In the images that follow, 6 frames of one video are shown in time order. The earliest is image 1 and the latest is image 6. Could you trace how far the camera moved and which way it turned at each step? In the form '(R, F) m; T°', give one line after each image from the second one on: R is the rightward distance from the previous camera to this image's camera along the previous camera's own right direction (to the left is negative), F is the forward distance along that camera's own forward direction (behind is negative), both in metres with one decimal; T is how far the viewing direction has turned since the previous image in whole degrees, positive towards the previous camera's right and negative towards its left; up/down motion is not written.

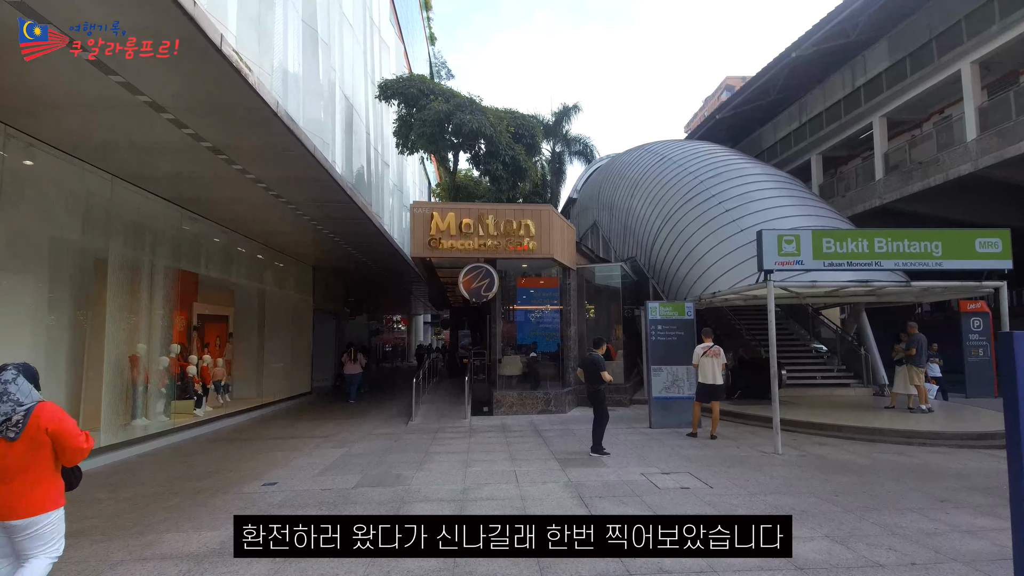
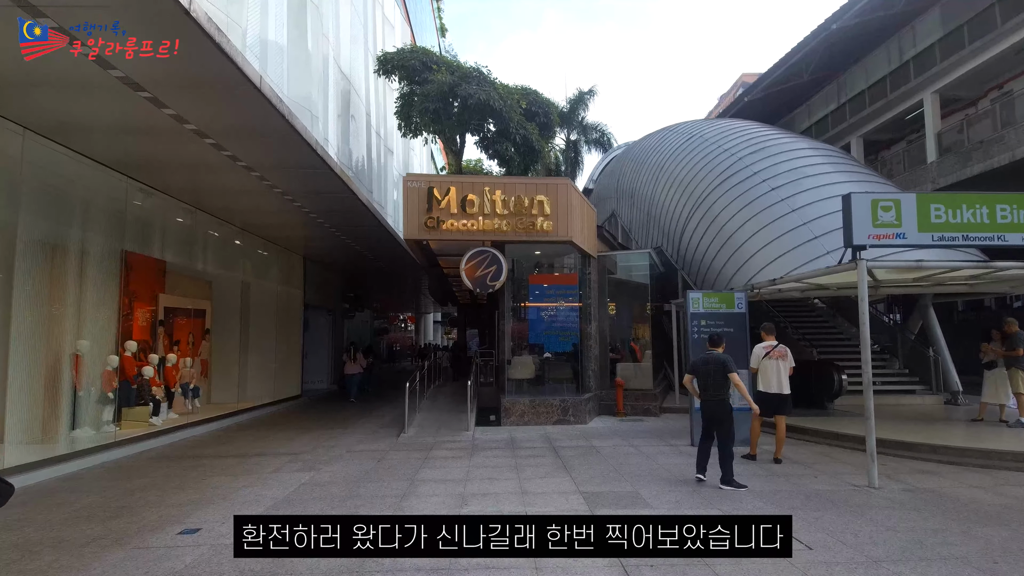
(0.0, +1.9) m; -1°
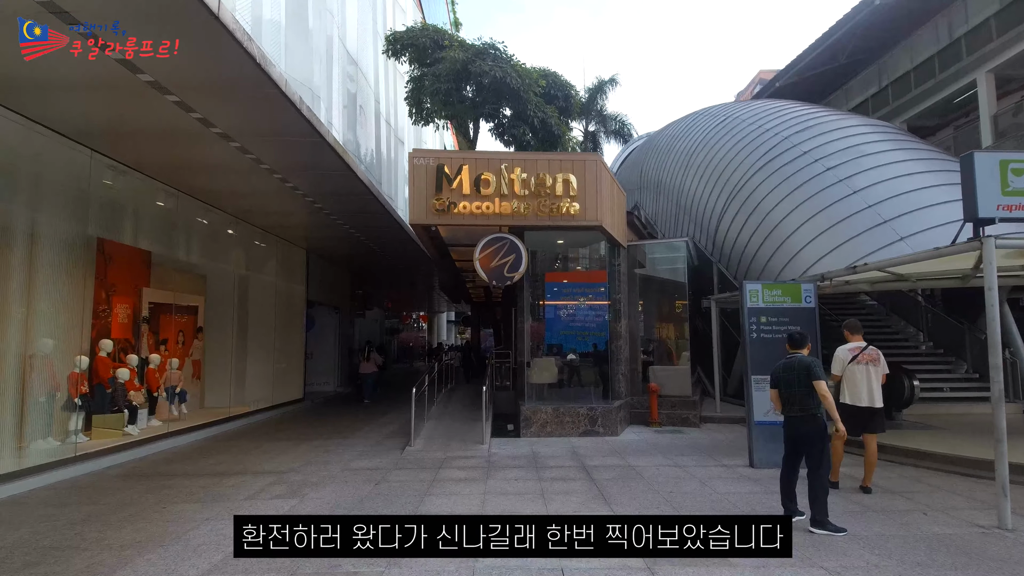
(-0.1, +1.3) m; -2°
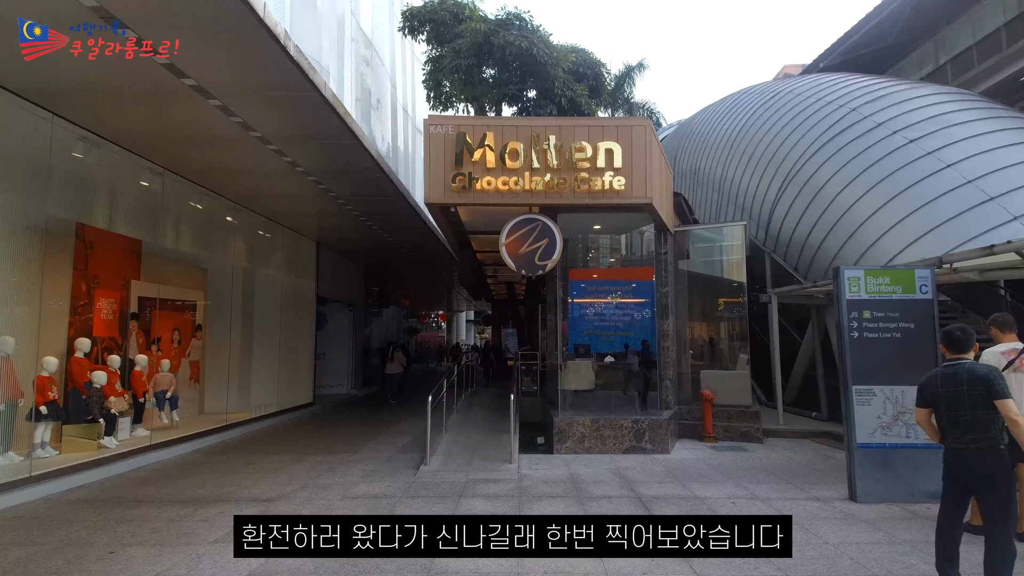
(-0.2, +1.4) m; -2°
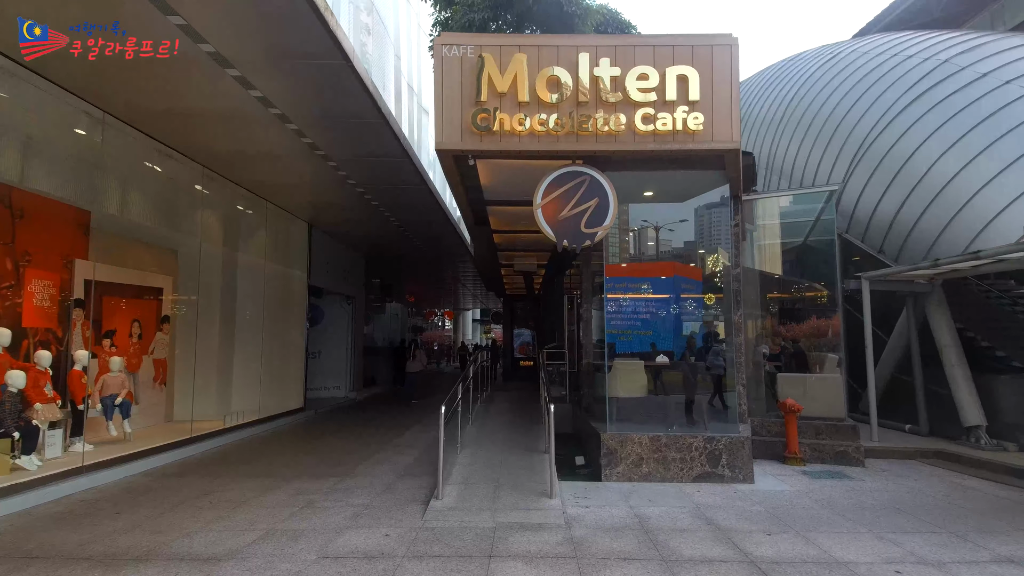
(-0.4, +1.8) m; -1°
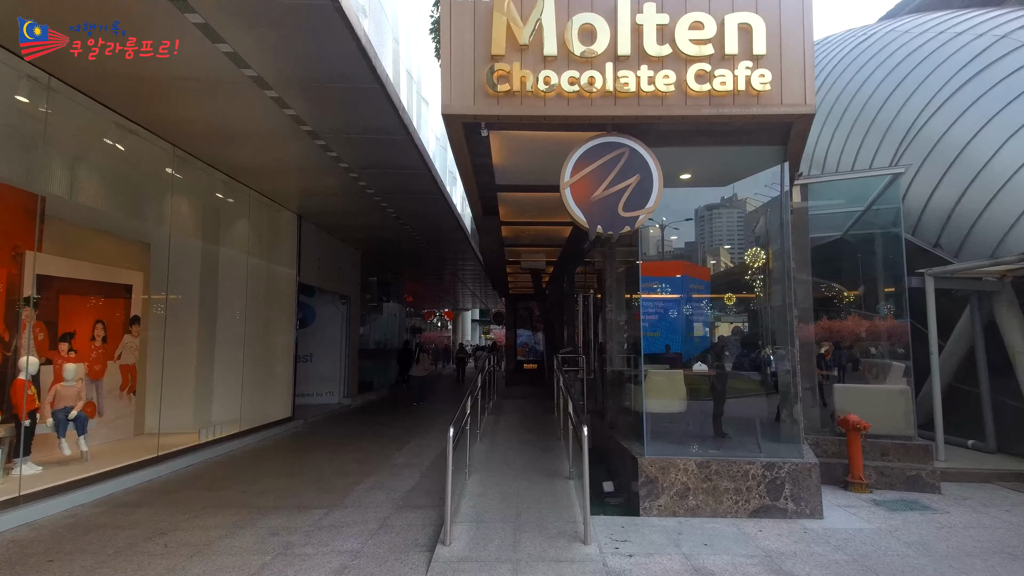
(-0.2, +1.0) m; 0°
